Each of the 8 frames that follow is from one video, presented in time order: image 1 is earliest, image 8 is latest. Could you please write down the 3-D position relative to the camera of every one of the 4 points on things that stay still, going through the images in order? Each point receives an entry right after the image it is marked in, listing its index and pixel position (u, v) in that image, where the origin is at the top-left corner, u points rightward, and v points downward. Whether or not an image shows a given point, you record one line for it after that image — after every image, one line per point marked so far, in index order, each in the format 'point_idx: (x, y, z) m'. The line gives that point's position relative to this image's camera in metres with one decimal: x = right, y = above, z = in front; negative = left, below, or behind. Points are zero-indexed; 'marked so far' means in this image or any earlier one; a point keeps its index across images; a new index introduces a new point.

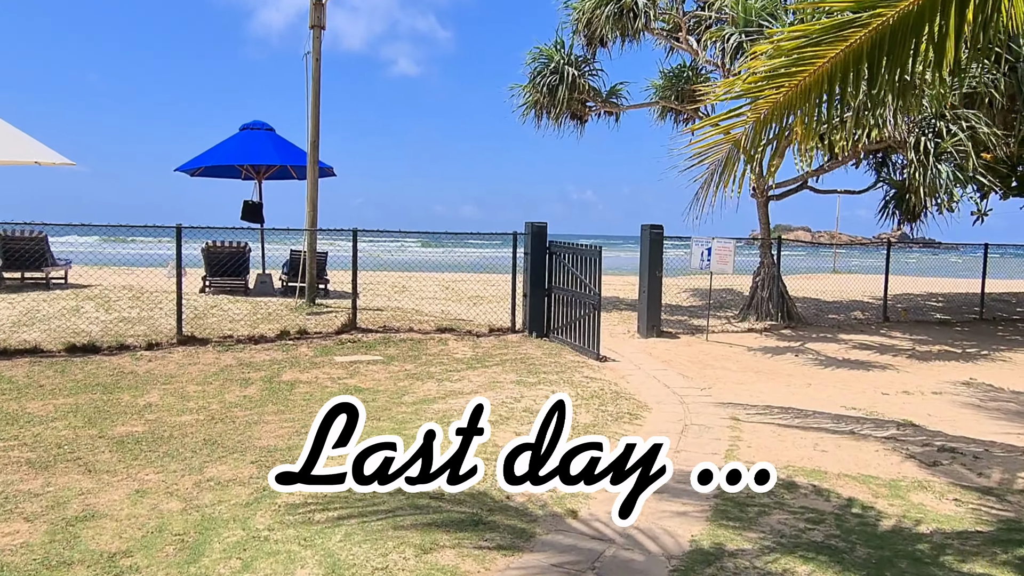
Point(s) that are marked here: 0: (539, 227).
0: (+0.4, +0.8, +9.3) m
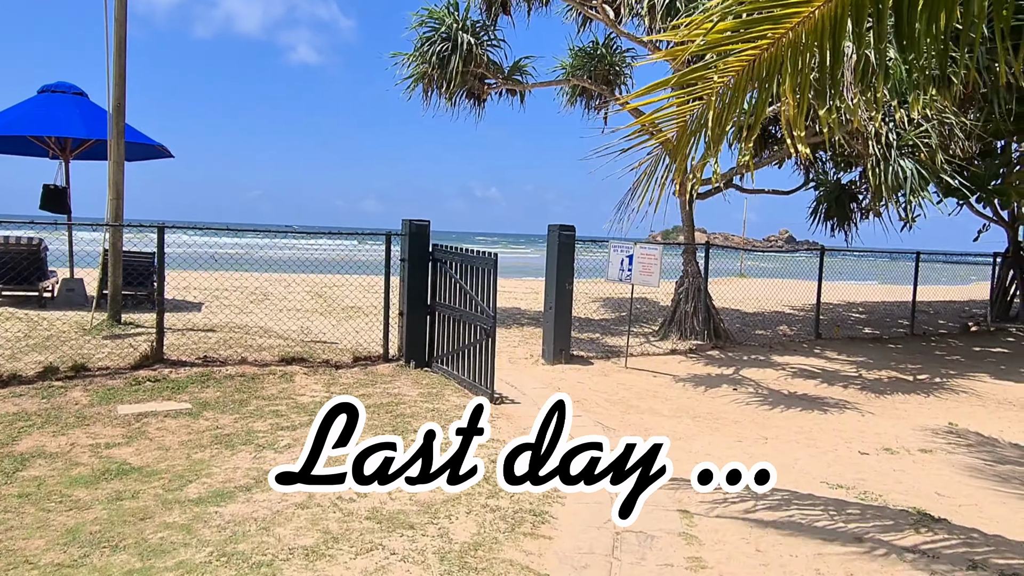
0: (-0.9, +0.6, +7.2) m
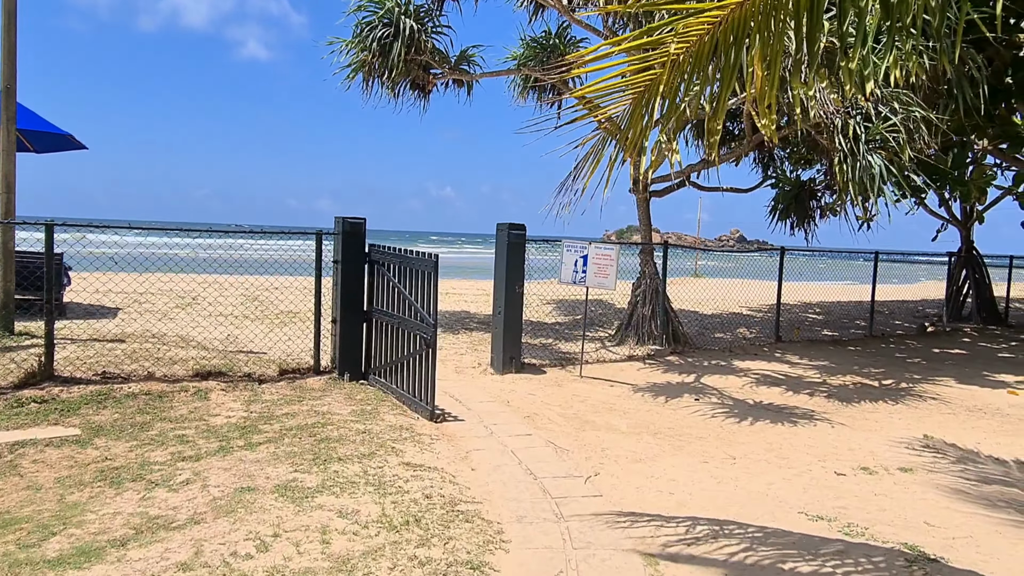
0: (-1.4, +0.6, +6.5) m
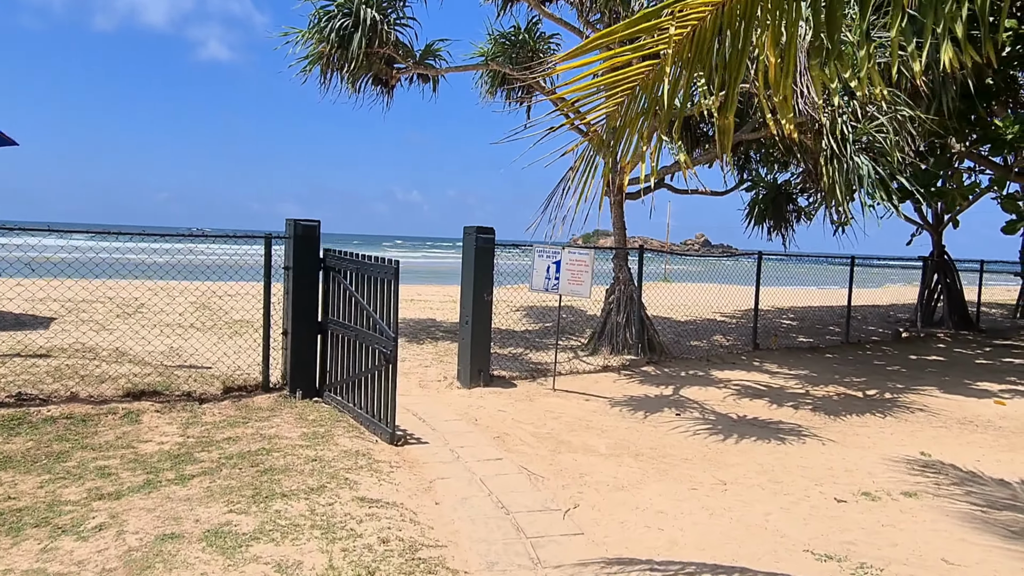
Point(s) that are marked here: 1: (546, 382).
0: (-1.7, +0.5, +6.0) m
1: (+0.4, -1.0, +7.5) m
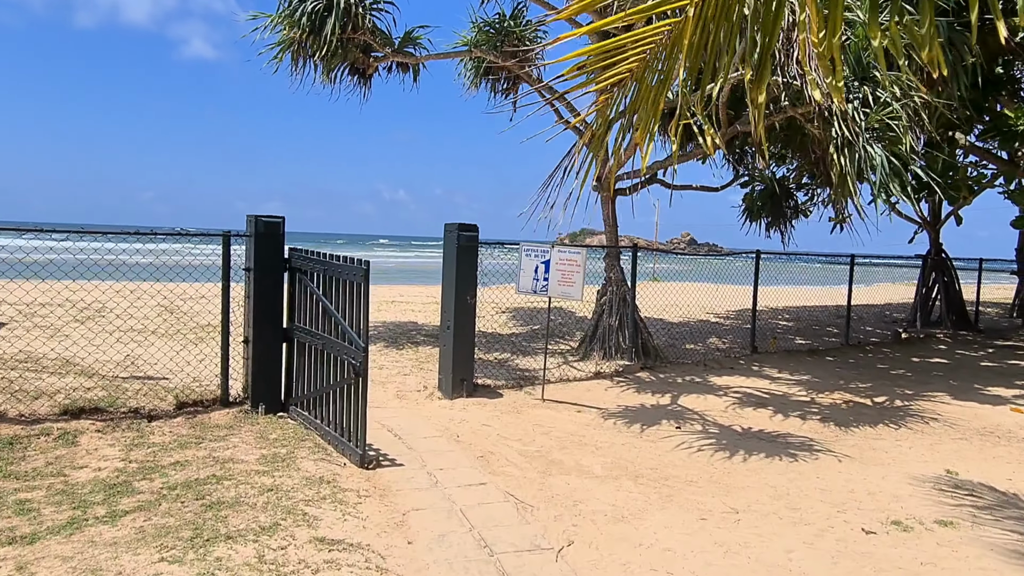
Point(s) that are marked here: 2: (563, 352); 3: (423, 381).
0: (-1.8, +0.5, +5.4) m
1: (+0.2, -1.0, +6.9) m
2: (+0.6, -0.8, +8.8) m
3: (-0.9, -0.9, +7.0) m
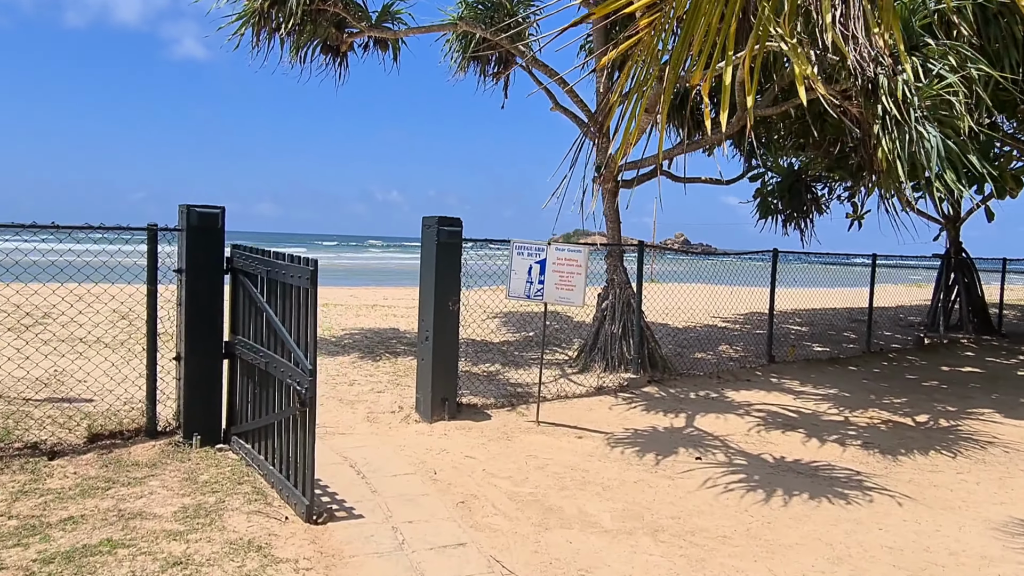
0: (-1.8, +0.4, +4.4) m
1: (+0.1, -1.0, +6.0) m
2: (+0.5, -0.8, +7.9) m
3: (-0.9, -0.9, +6.0) m
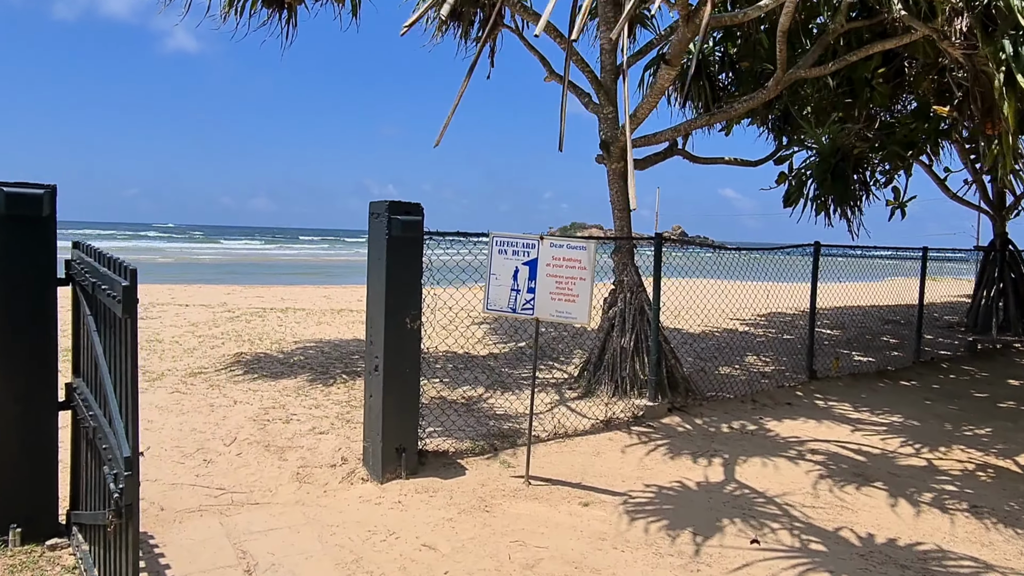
0: (-2.0, +0.4, +2.9) m
1: (0.0, -1.1, +4.5) m
2: (+0.4, -0.8, +6.4) m
3: (-1.0, -1.0, +4.6) m
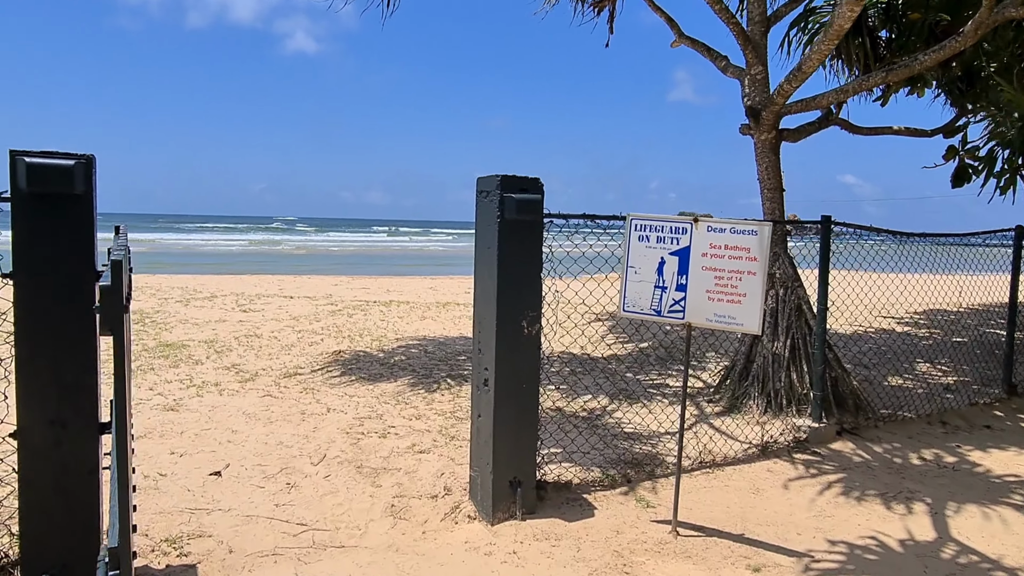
0: (-1.5, +0.4, +2.3) m
1: (+0.7, -1.0, +3.7) m
2: (+1.4, -0.8, +5.5) m
3: (-0.3, -1.0, +3.8) m
